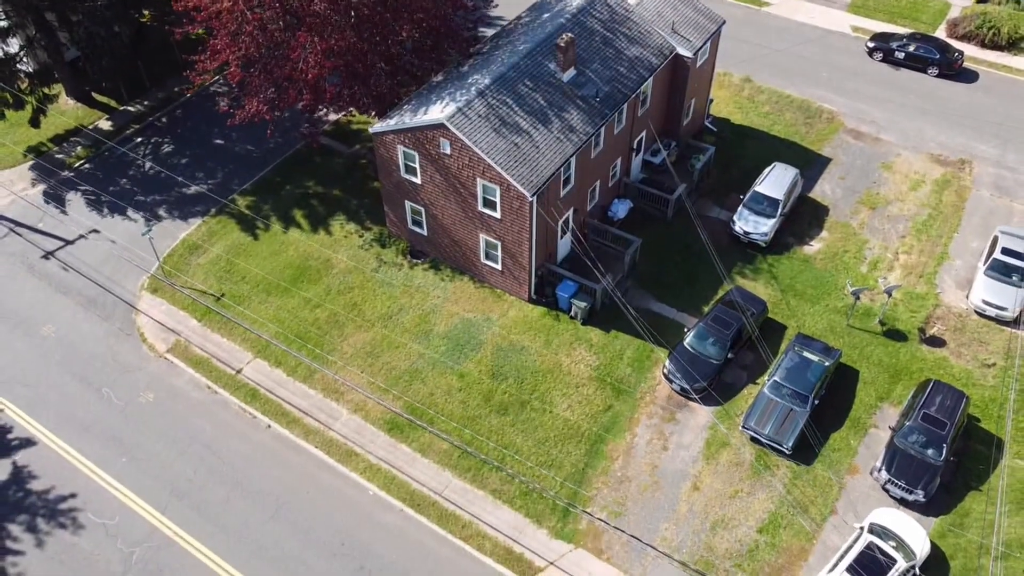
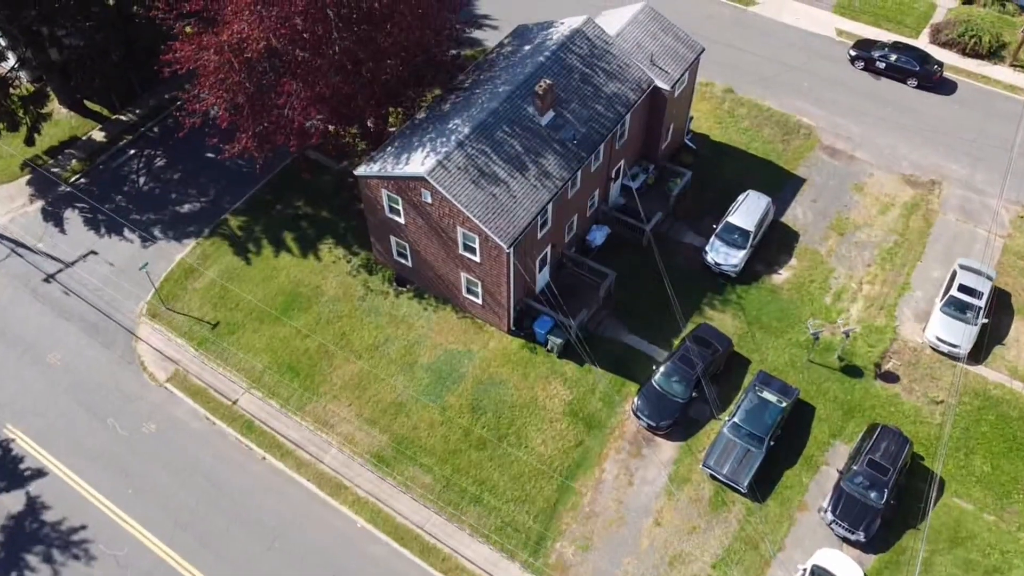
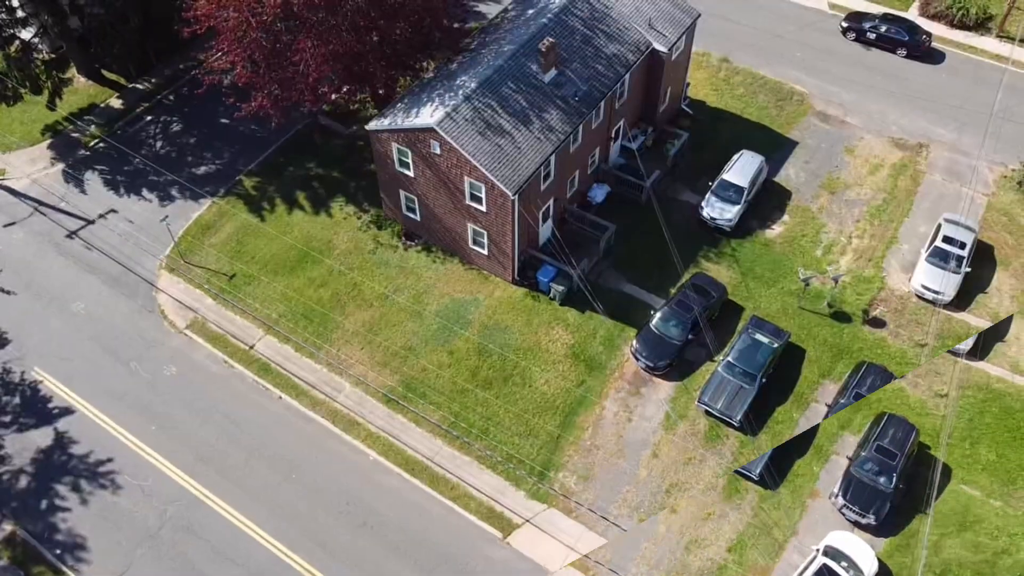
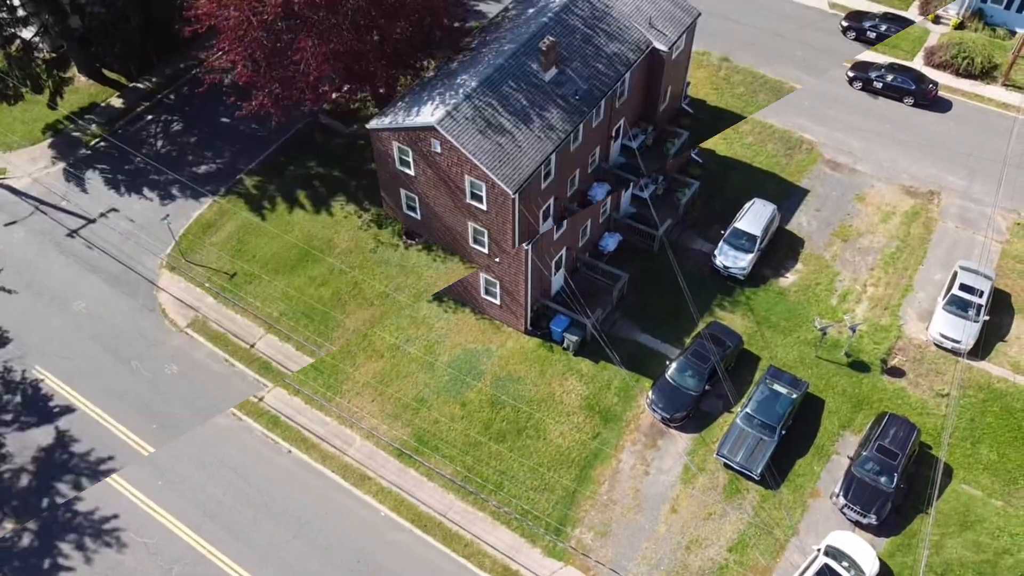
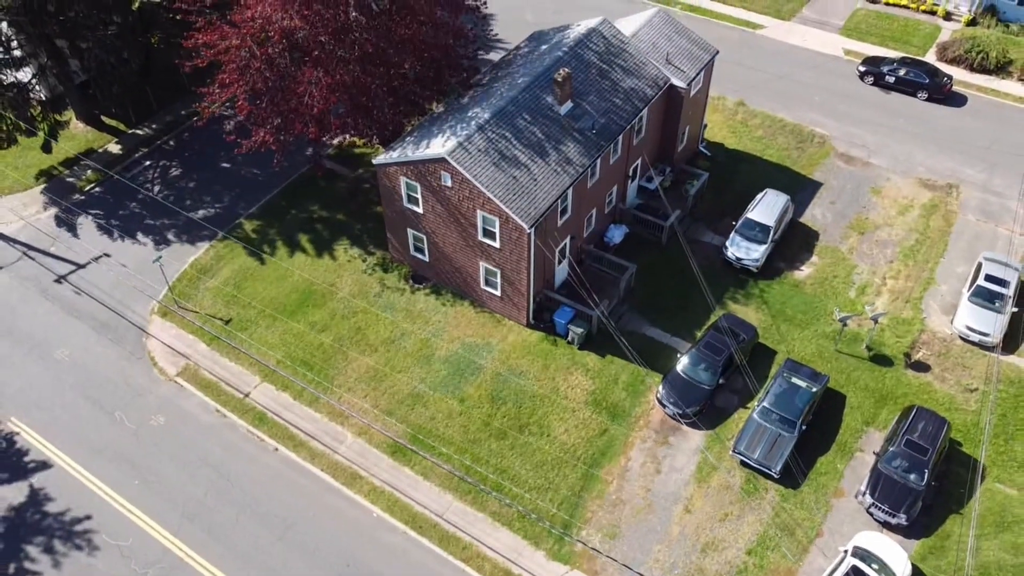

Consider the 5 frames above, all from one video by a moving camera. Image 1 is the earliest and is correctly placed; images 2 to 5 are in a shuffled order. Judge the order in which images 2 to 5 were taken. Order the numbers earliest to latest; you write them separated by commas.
5, 4, 3, 2
